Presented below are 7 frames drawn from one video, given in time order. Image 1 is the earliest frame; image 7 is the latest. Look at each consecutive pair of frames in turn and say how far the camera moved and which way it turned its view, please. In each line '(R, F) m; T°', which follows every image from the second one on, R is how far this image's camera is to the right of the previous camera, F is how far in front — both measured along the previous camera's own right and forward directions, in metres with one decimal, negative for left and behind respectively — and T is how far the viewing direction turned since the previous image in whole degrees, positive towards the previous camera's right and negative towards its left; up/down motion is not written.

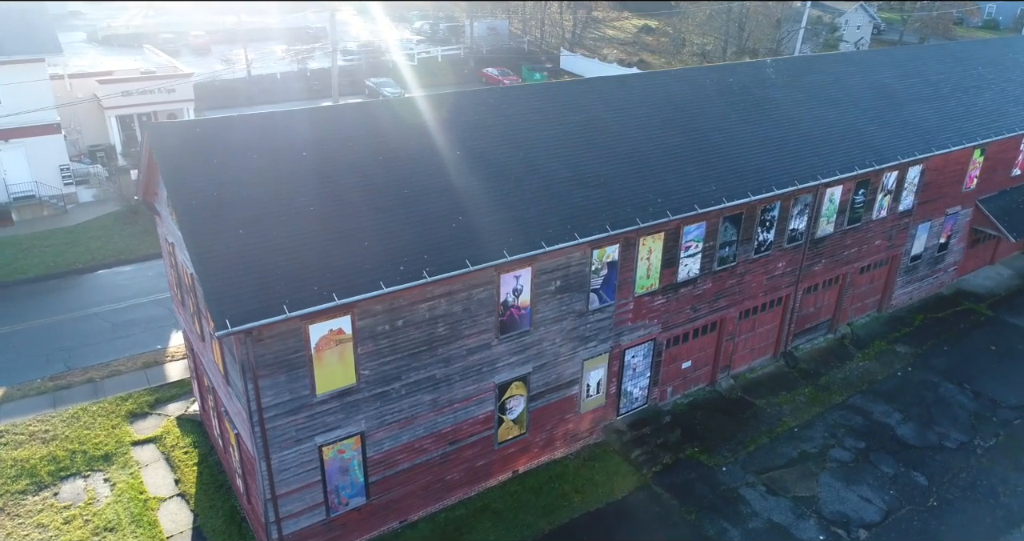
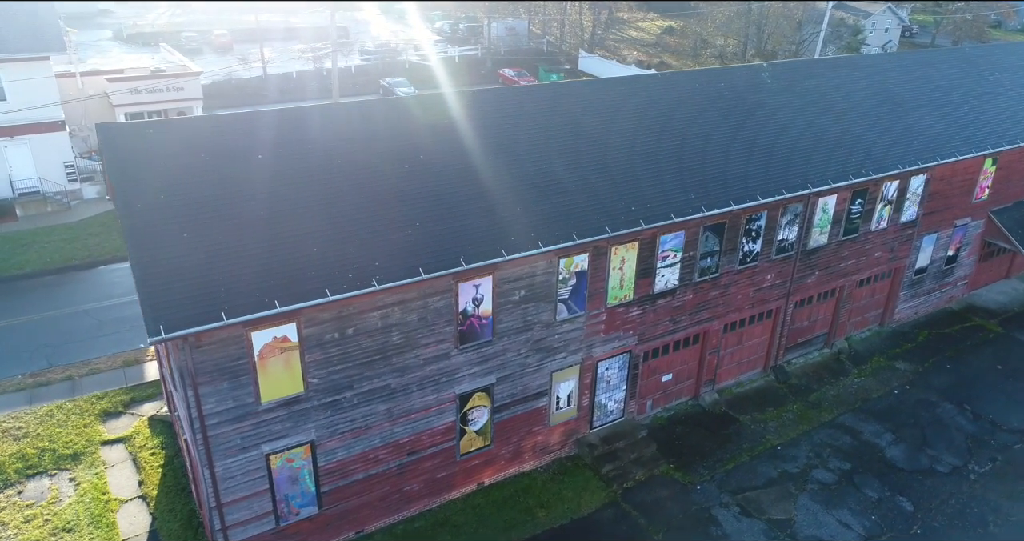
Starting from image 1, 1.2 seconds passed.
(+1.2, +0.4) m; -2°
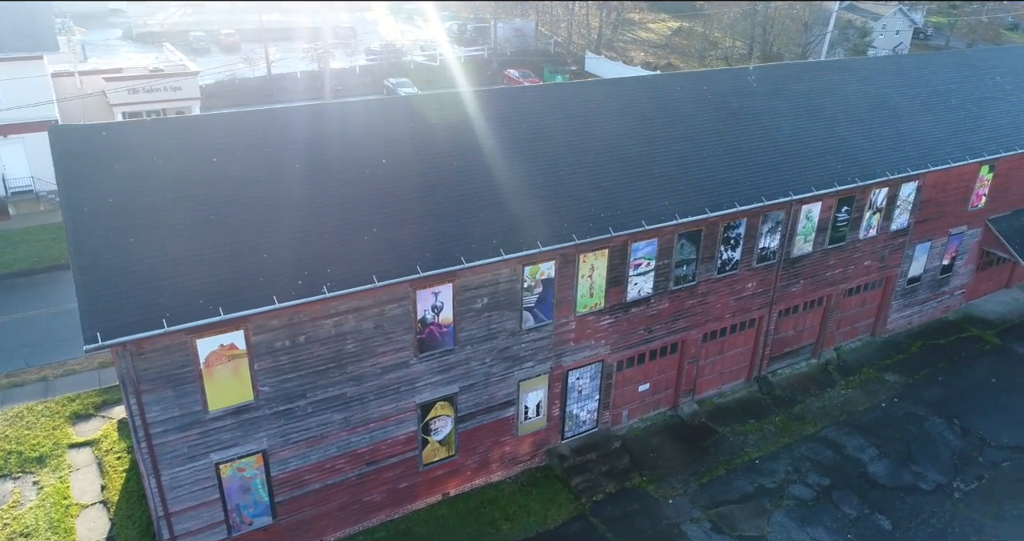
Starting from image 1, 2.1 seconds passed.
(+1.0, +0.3) m; -1°
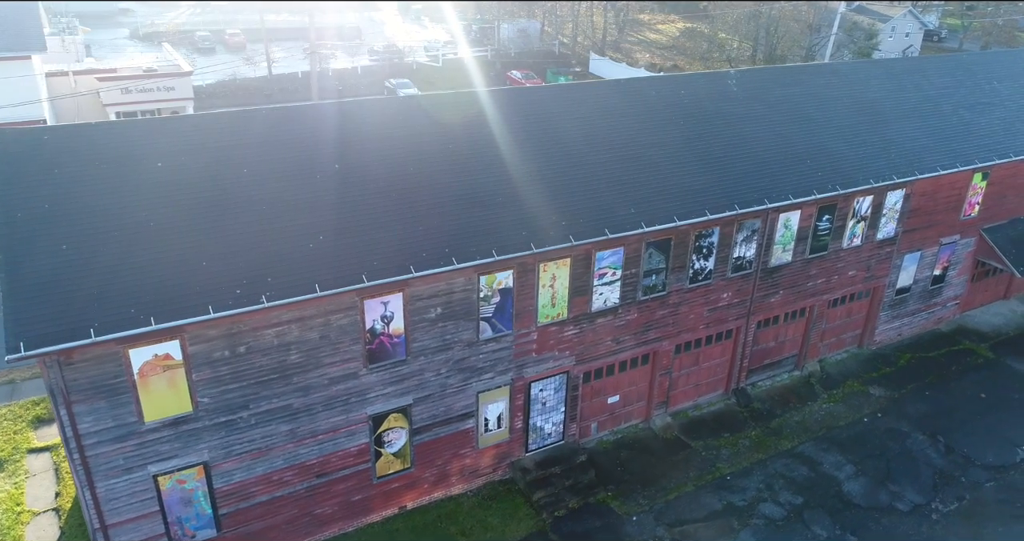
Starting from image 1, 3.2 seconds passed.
(+1.1, +0.4) m; -1°
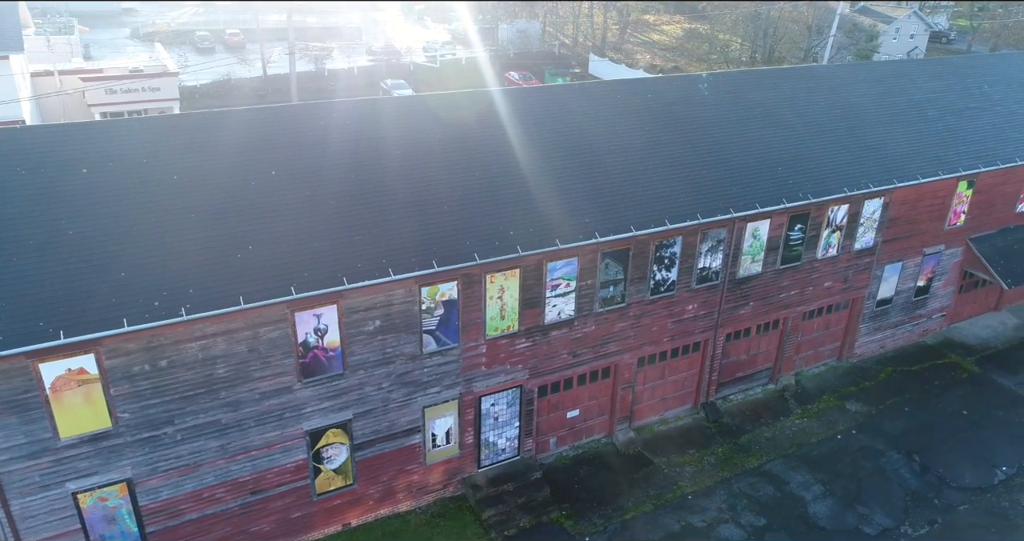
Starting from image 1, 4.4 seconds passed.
(+1.2, +0.5) m; -1°
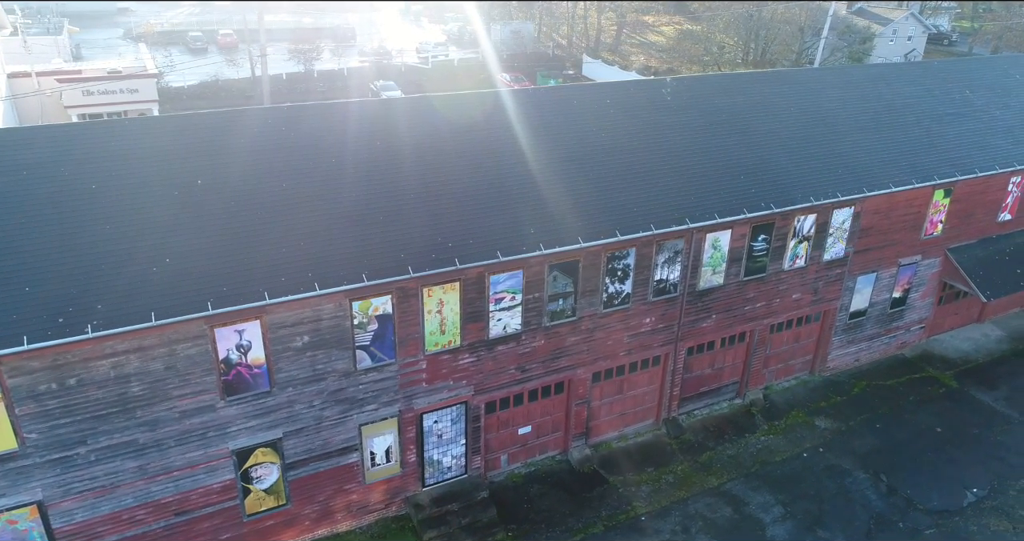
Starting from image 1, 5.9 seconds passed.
(+1.2, +0.5) m; -1°
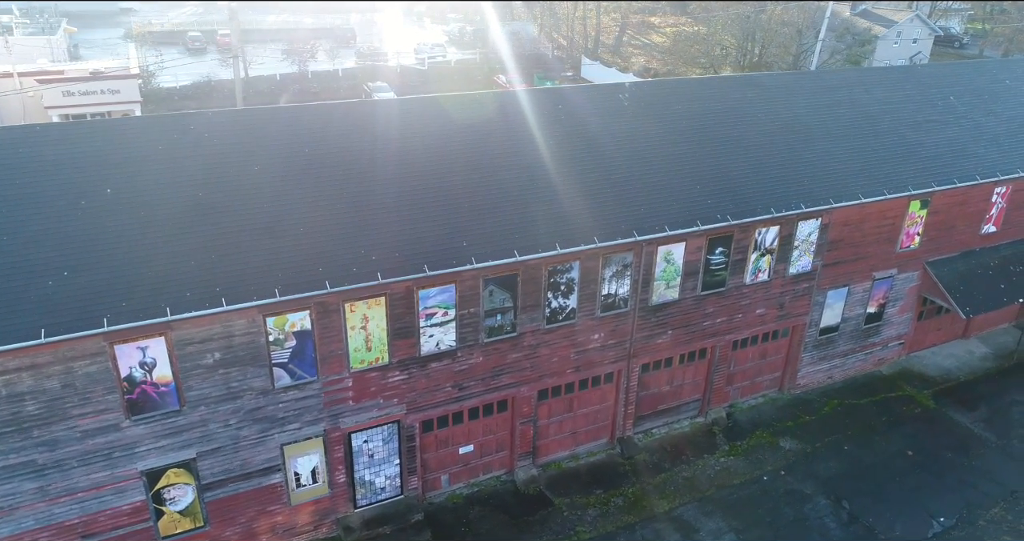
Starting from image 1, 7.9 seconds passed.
(+1.5, +0.6) m; -1°
